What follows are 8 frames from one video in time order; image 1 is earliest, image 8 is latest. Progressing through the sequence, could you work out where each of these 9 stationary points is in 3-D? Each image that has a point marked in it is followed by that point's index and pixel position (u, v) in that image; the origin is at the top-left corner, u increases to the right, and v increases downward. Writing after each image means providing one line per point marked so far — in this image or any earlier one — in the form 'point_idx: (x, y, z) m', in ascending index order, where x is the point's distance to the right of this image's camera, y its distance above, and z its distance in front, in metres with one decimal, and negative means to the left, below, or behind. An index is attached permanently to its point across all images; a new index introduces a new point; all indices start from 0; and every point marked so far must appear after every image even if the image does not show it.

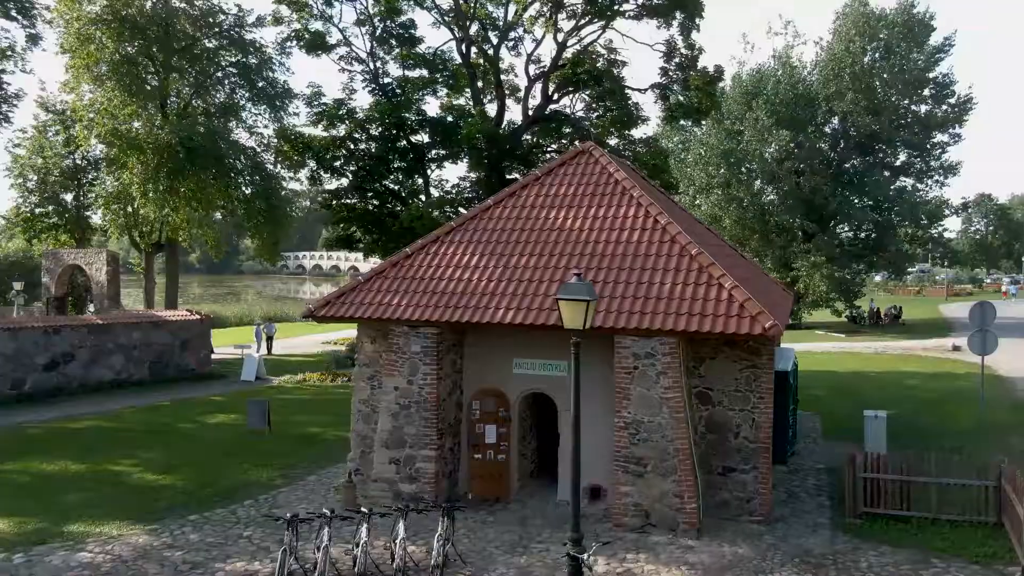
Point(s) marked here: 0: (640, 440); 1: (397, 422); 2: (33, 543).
0: (+2.0, -2.3, +11.8) m
1: (-2.0, -2.3, +13.1) m
2: (-7.1, -3.8, +11.5) m
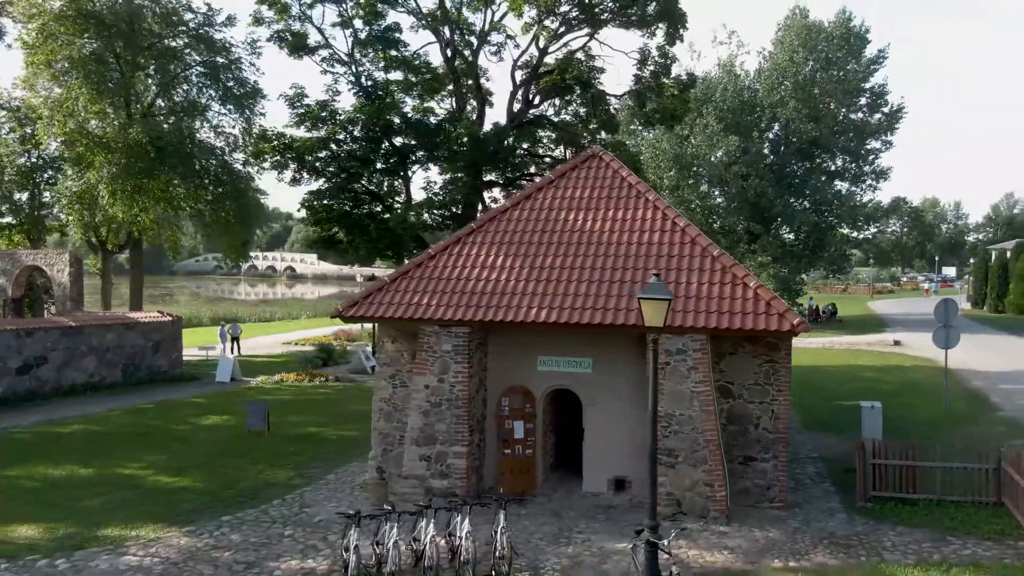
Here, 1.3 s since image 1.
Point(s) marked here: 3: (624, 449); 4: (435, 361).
0: (+2.6, -2.3, +12.4) m
1: (-1.5, -2.3, +13.4) m
2: (-6.5, -3.8, +11.3) m
3: (+2.0, -2.8, +13.6) m
4: (-1.3, -1.3, +13.4) m
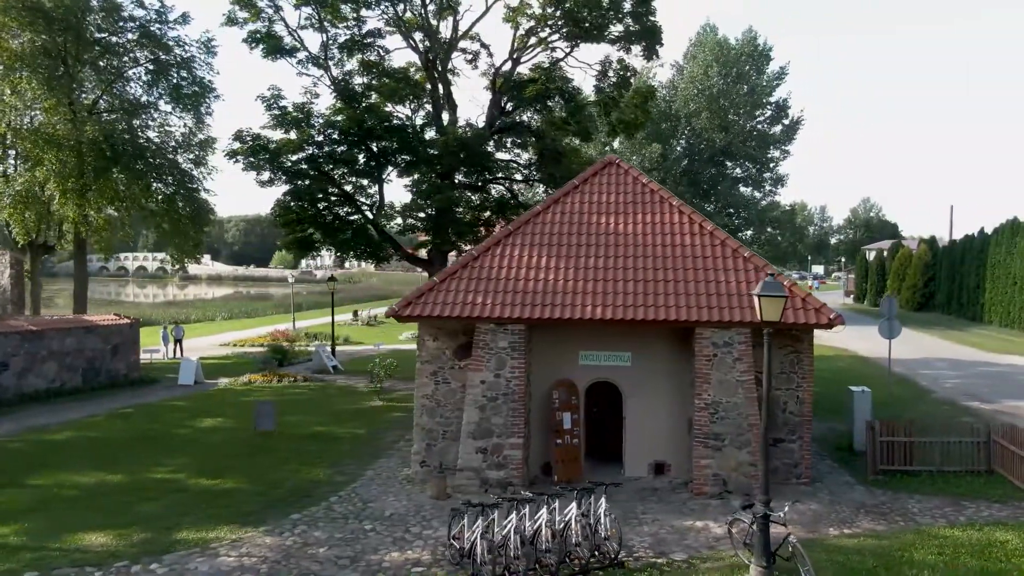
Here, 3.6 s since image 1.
0: (+3.7, -2.3, +13.5) m
1: (-0.5, -2.3, +13.9) m
2: (-5.1, -3.8, +11.1) m
3: (+2.9, -2.8, +14.6) m
4: (-0.4, -1.2, +13.9) m
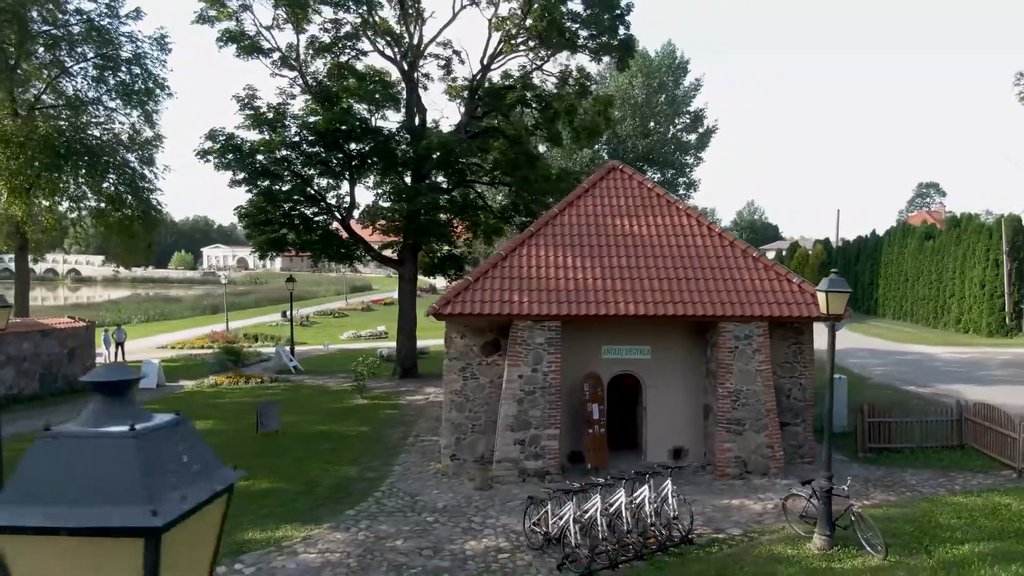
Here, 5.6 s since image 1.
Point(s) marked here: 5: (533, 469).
0: (+4.4, -2.2, +14.7) m
1: (+0.2, -2.2, +14.5) m
2: (-4.0, -3.8, +11.1) m
3: (+3.4, -2.7, +15.6) m
4: (+0.3, -1.2, +14.5) m
5: (+0.4, -3.4, +14.5) m
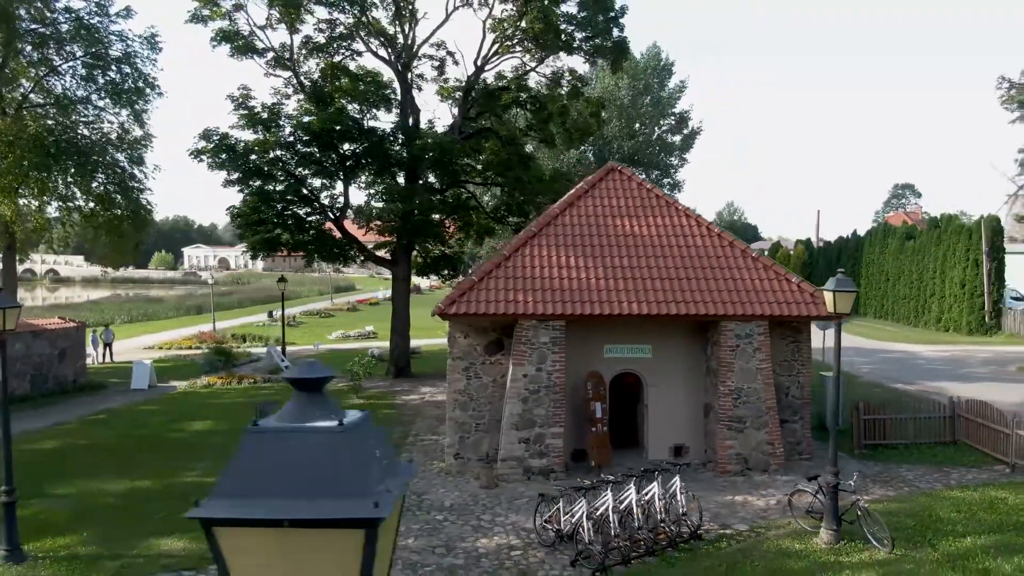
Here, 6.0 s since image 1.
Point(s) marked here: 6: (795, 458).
0: (+4.4, -2.2, +14.9) m
1: (+0.3, -2.2, +14.6) m
2: (-3.9, -3.8, +11.1) m
3: (+3.5, -2.7, +15.8) m
4: (+0.4, -1.2, +14.6) m
5: (+0.5, -3.4, +14.6) m
6: (+5.9, -3.5, +15.9) m
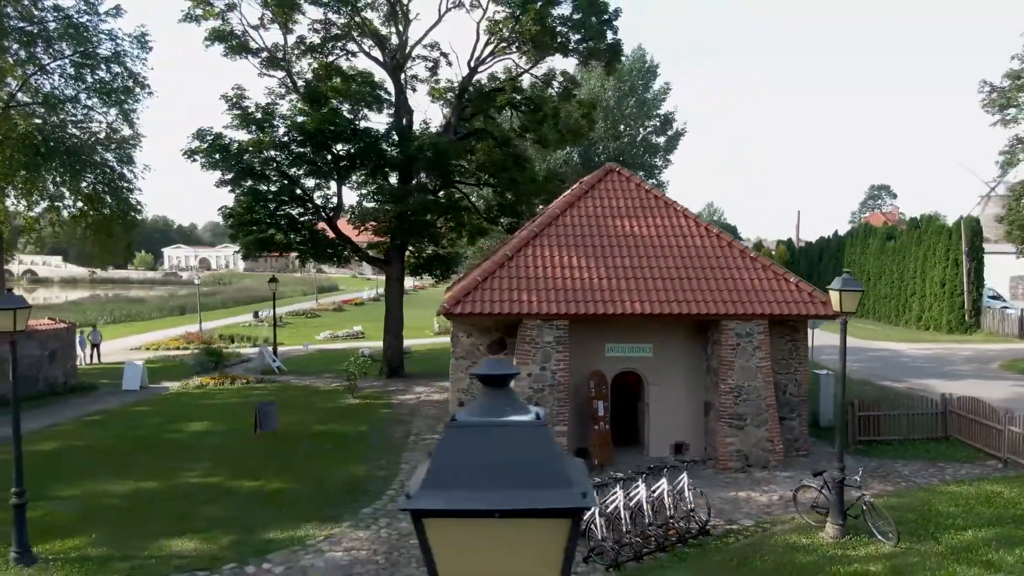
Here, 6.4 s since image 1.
0: (+4.5, -2.2, +15.1) m
1: (+0.4, -2.2, +14.7) m
2: (-3.7, -3.8, +11.1) m
3: (+3.6, -2.7, +16.0) m
4: (+0.5, -1.2, +14.8) m
5: (+0.6, -3.4, +14.7) m
6: (+5.9, -3.5, +16.1) m
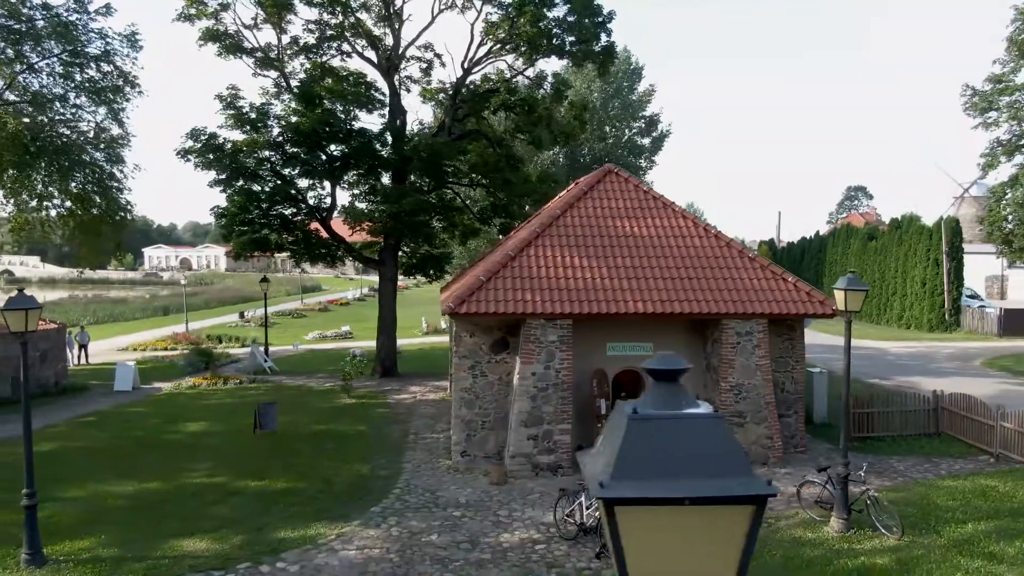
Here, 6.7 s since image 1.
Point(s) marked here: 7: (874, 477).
0: (+4.6, -2.2, +15.4) m
1: (+0.4, -2.2, +14.9) m
2: (-3.5, -3.8, +11.2) m
3: (+3.6, -2.7, +16.2) m
4: (+0.6, -1.2, +14.9) m
5: (+0.7, -3.4, +14.9) m
6: (+6.0, -3.5, +16.4) m
7: (+6.9, -3.6, +14.7) m
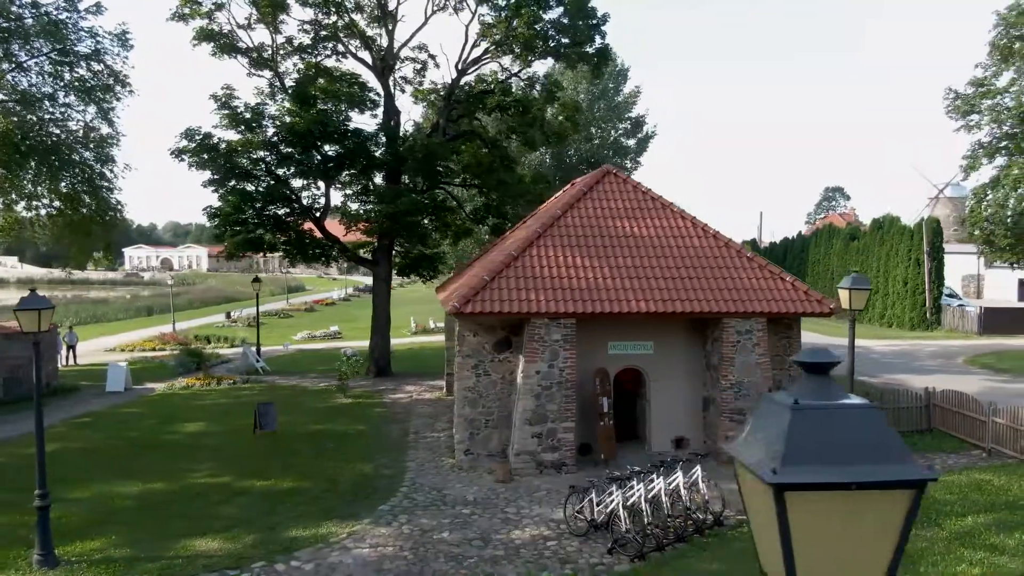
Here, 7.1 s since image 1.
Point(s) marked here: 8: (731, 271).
0: (+4.7, -2.2, +15.6) m
1: (+0.5, -2.2, +15.0) m
2: (-3.3, -3.8, +11.2) m
3: (+3.7, -2.7, +16.4) m
4: (+0.6, -1.2, +15.0) m
5: (+0.8, -3.4, +15.0) m
6: (+6.0, -3.5, +16.7) m
7: (+7.0, -3.6, +15.0) m
8: (+4.7, +0.4, +16.4) m
